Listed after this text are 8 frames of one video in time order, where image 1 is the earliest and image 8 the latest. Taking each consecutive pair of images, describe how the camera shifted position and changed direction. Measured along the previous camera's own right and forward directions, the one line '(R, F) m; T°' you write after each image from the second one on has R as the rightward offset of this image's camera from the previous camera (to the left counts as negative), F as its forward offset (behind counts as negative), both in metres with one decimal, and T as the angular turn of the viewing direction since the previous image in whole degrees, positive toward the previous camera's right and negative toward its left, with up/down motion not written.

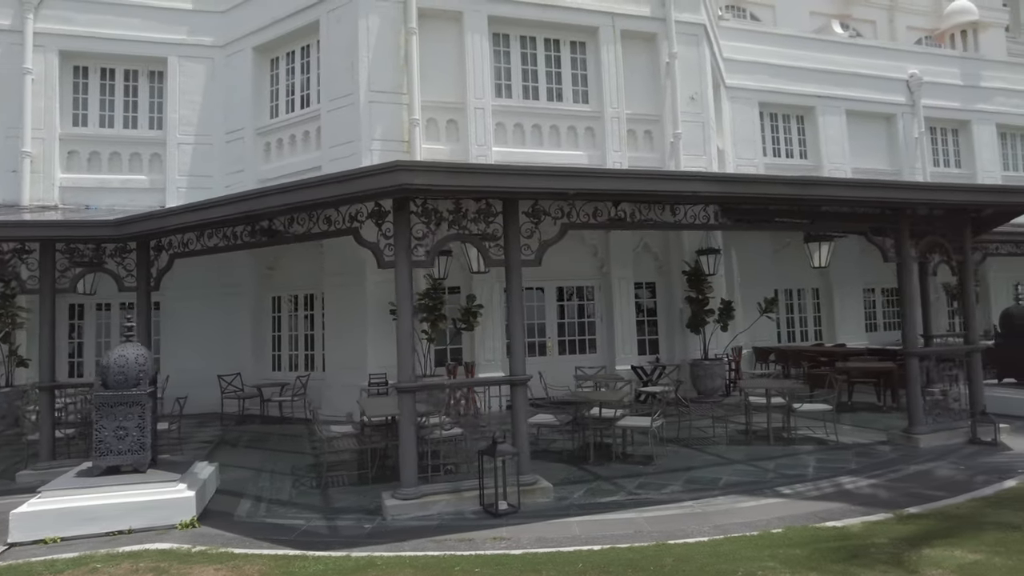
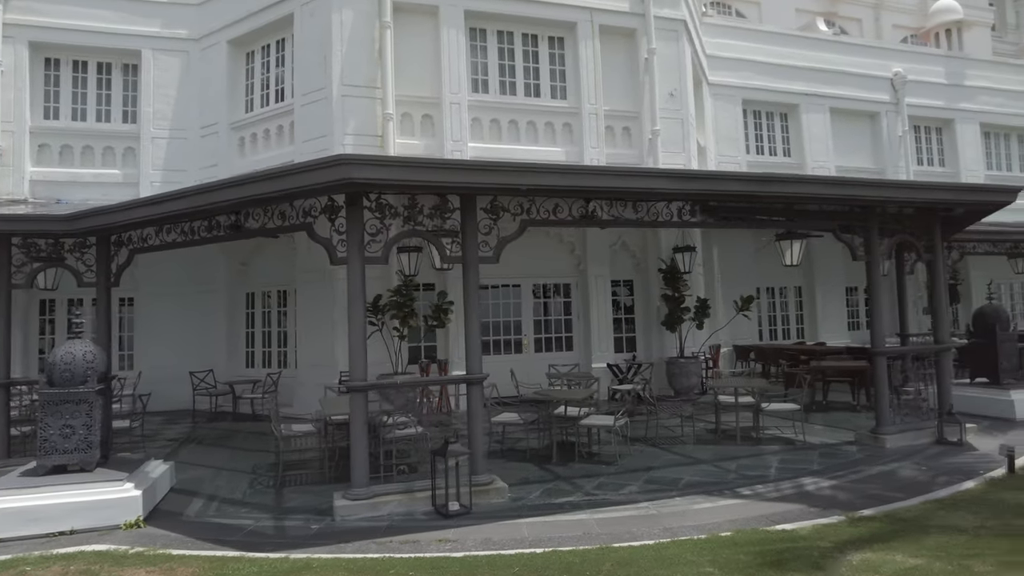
(+0.4, +0.1) m; 0°
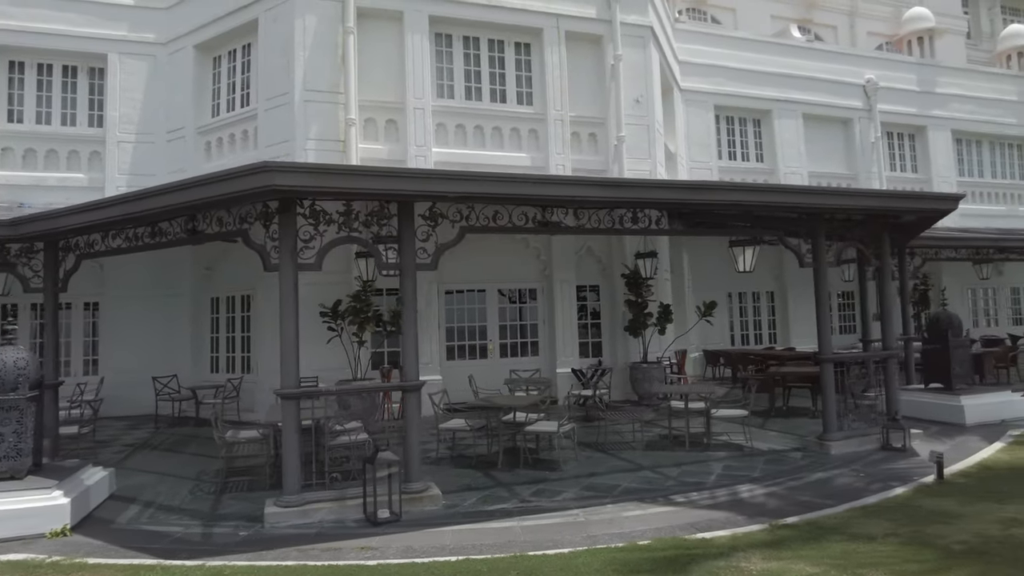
(+0.5, 0.0) m; +1°
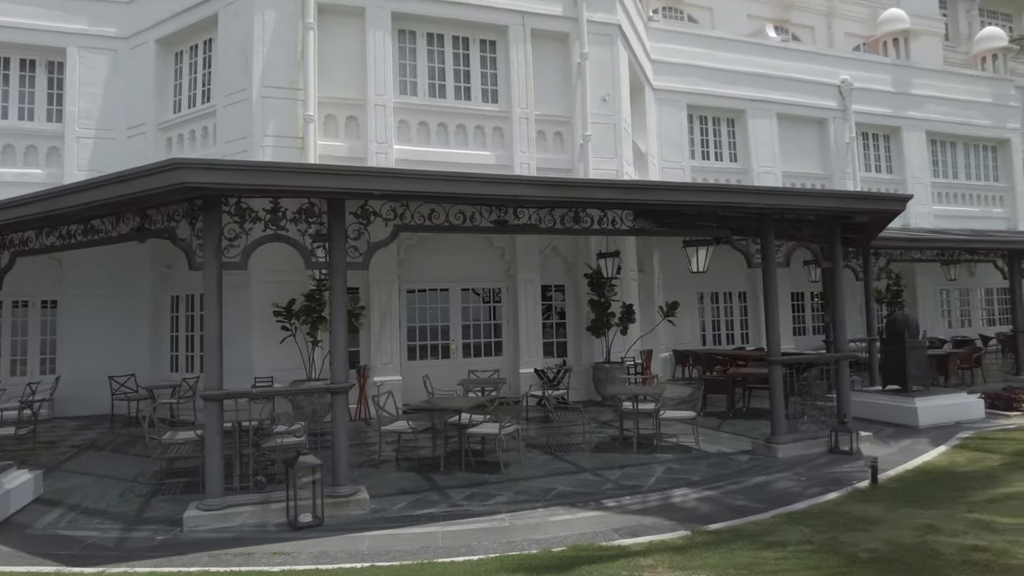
(+0.6, +0.1) m; +1°
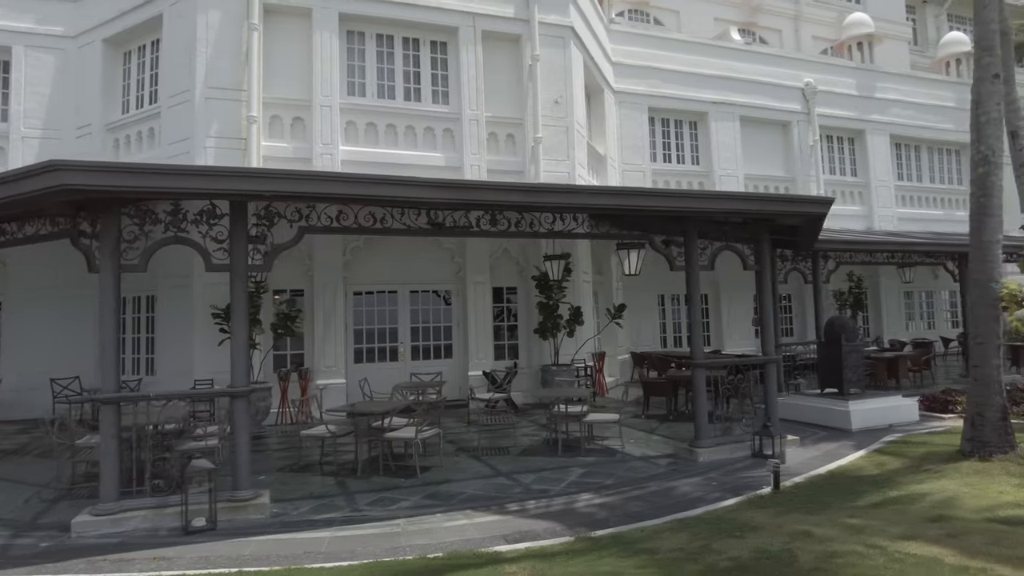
(+0.8, 0.0) m; +1°
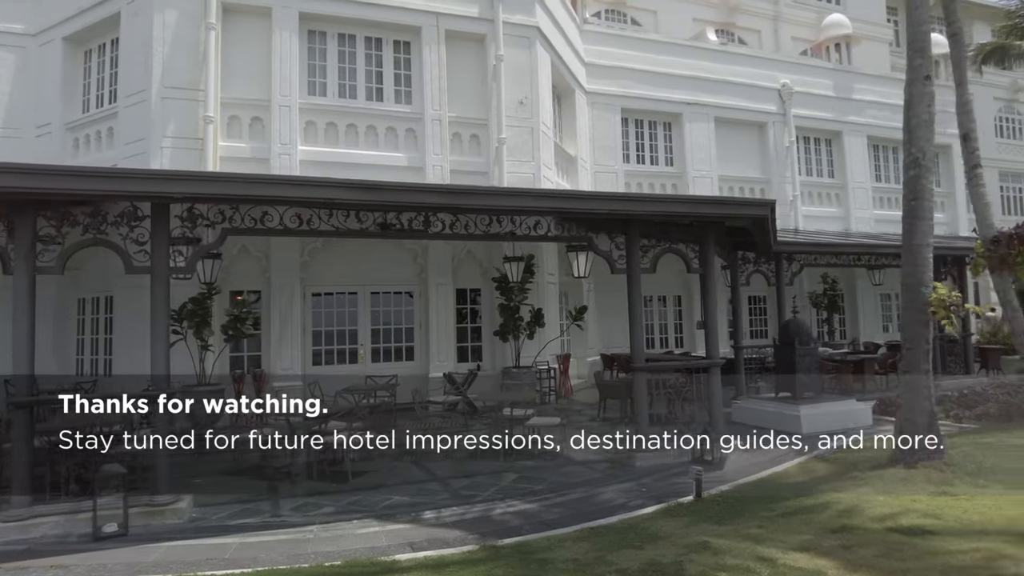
(+0.7, +0.1) m; 0°
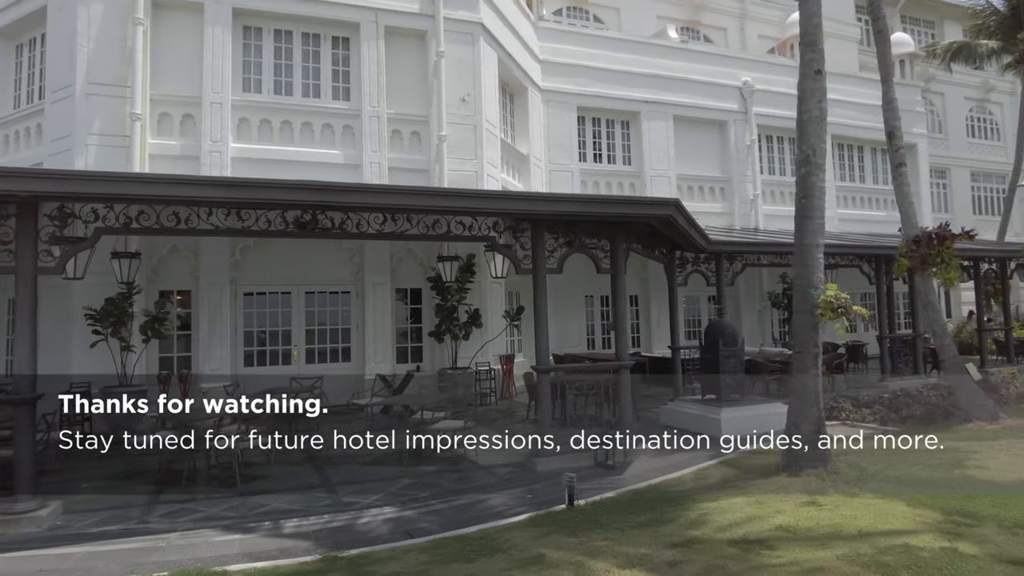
(+1.0, +0.2) m; 0°
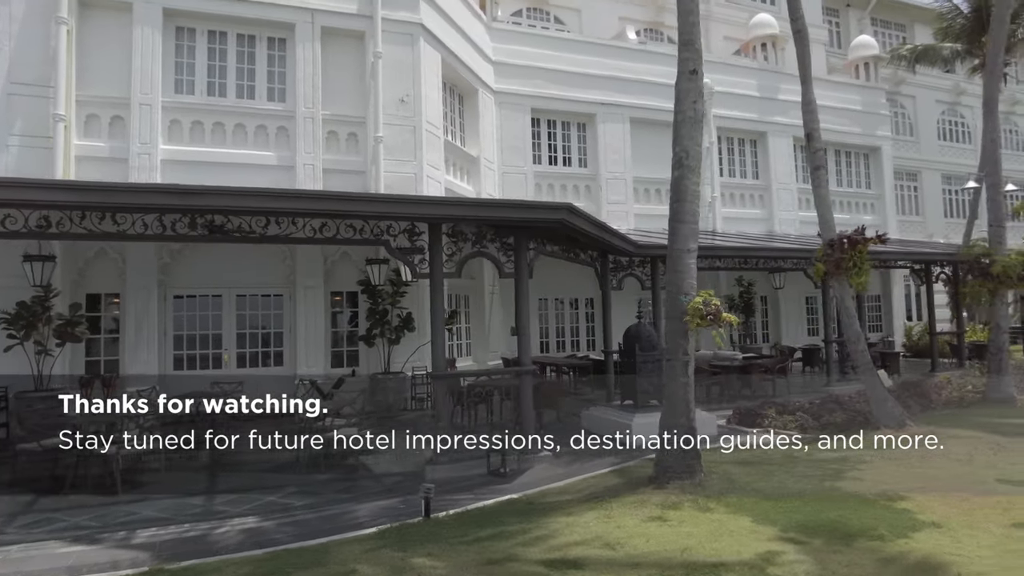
(+1.1, +0.1) m; 0°
